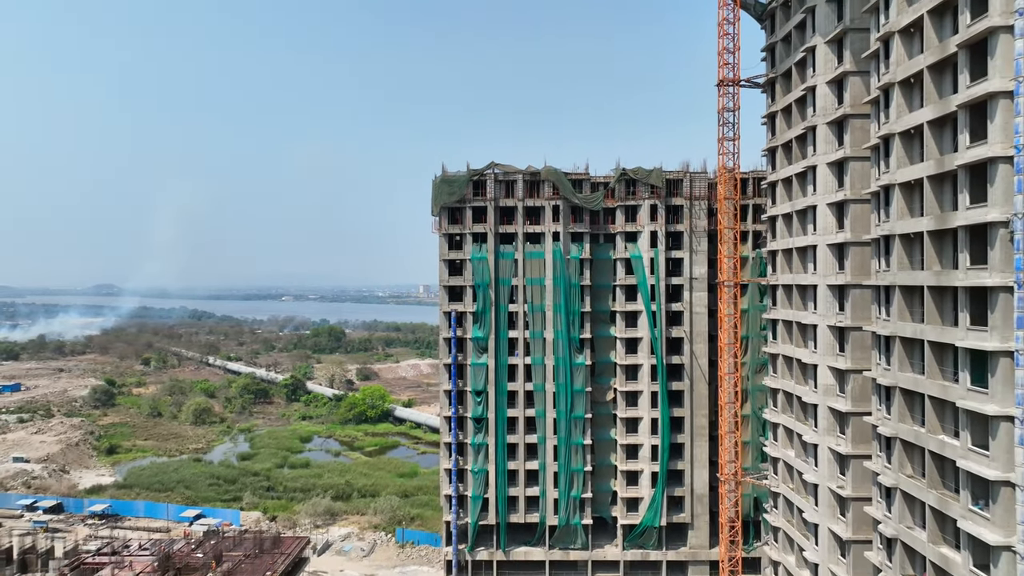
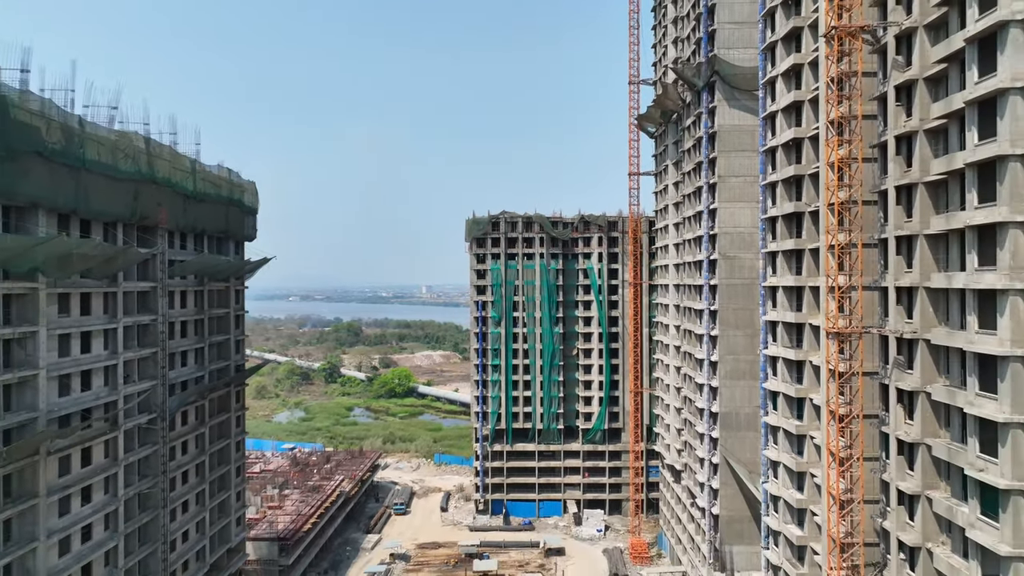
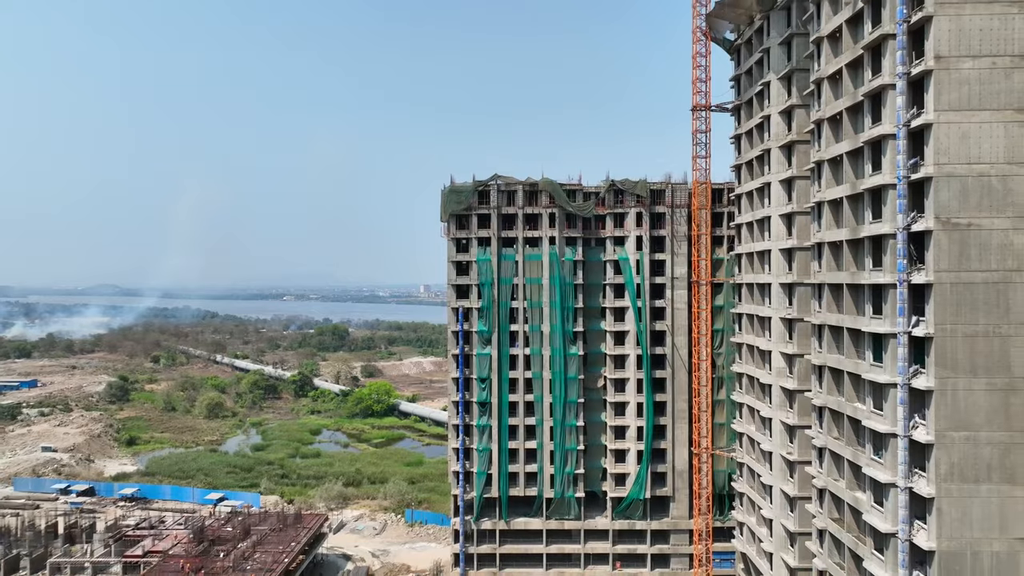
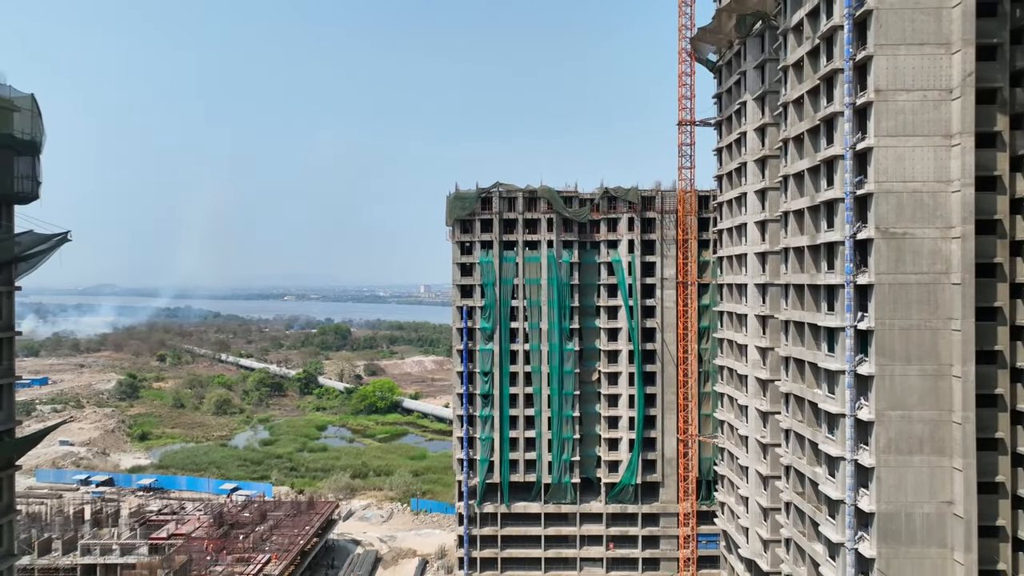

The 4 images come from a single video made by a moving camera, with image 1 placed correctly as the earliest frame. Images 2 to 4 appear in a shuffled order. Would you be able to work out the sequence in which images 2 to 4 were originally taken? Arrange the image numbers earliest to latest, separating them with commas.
3, 4, 2
